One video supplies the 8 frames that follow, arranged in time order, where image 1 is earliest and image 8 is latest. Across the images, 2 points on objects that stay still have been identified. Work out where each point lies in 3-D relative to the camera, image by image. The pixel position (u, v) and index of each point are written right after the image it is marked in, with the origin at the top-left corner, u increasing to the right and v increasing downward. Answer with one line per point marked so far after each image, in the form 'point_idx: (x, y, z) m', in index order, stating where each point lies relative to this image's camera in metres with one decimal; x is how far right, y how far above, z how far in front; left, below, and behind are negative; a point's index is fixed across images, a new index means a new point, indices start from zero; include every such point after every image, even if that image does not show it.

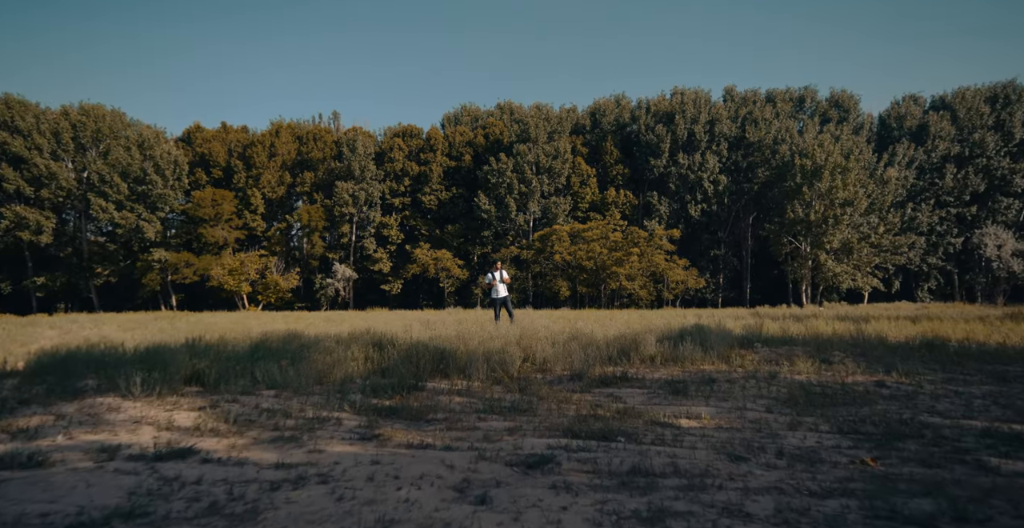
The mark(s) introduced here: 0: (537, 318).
0: (+0.6, -1.3, +13.8) m
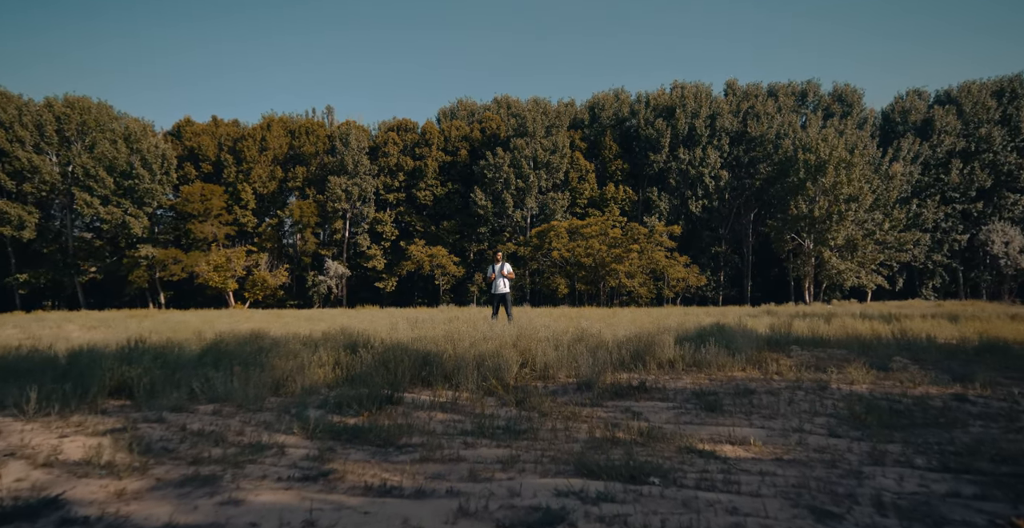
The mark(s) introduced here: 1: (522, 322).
0: (+0.5, -1.2, +12.7) m
1: (+0.2, -1.1, +11.7) m
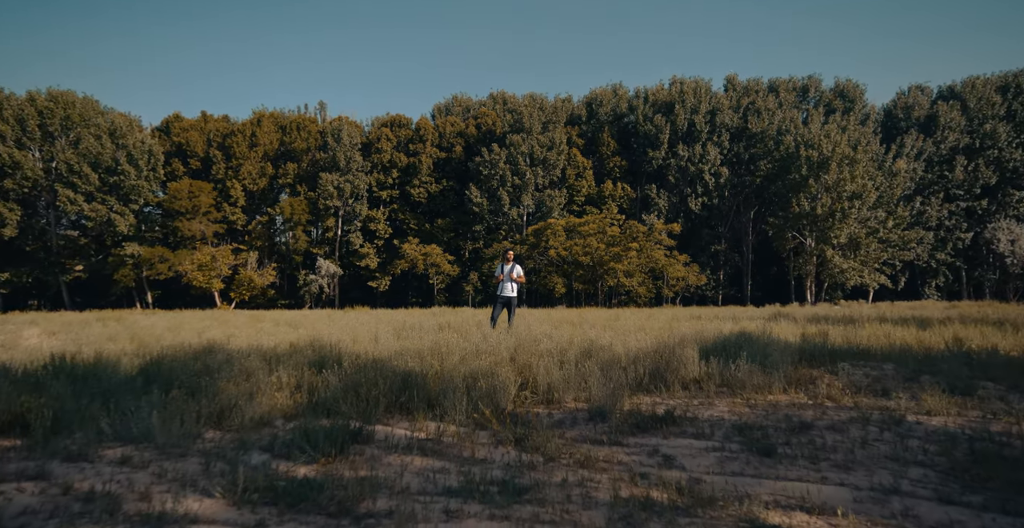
0: (+0.5, -1.2, +11.6) m
1: (+0.2, -1.1, +10.6) m
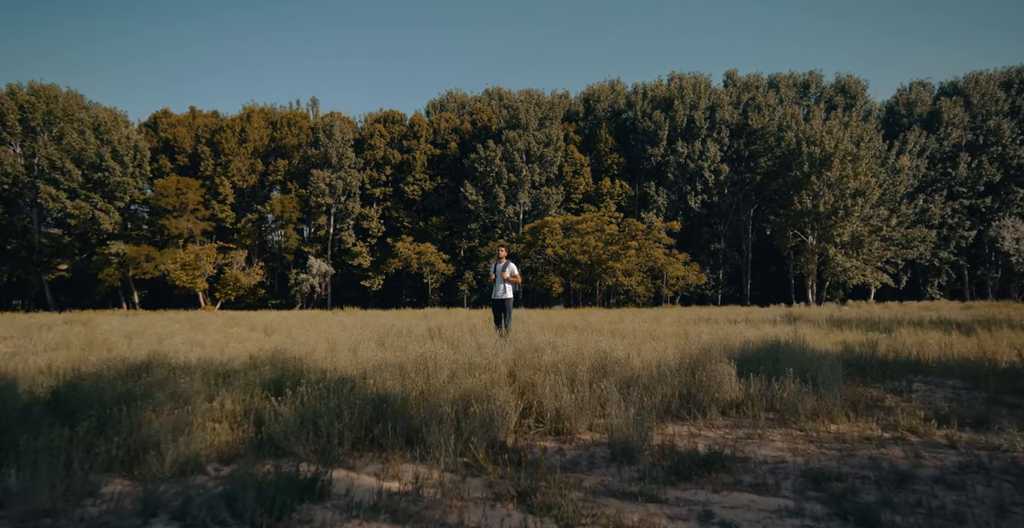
0: (+0.4, -1.1, +10.6) m
1: (+0.1, -1.1, +9.5) m
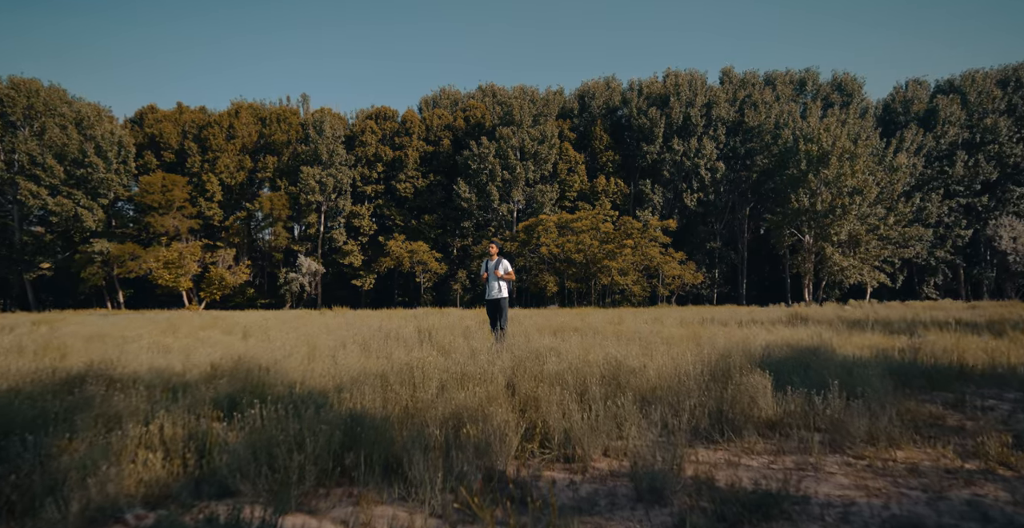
0: (+0.3, -1.1, +9.8) m
1: (+0.1, -1.1, +8.8) m
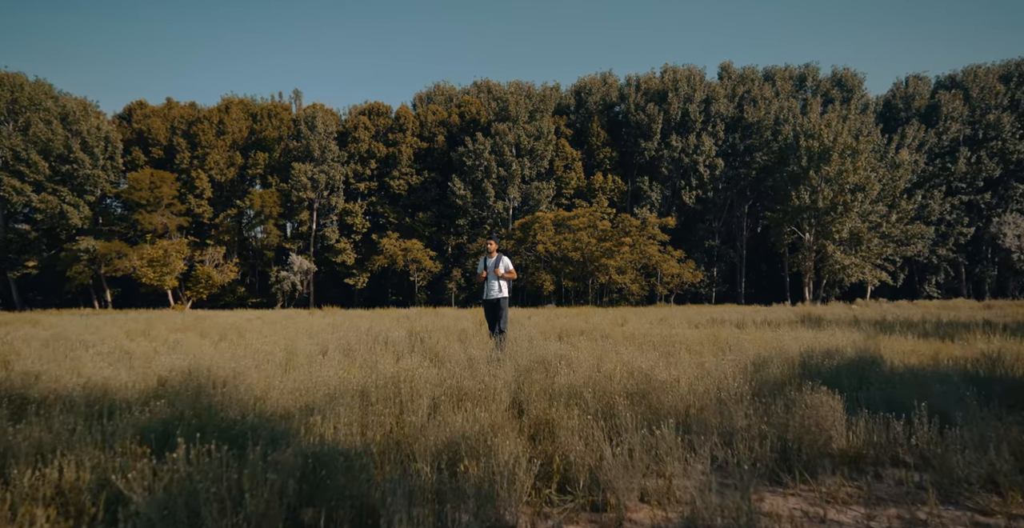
0: (+0.4, -1.0, +9.0) m
1: (+0.1, -1.0, +7.9) m
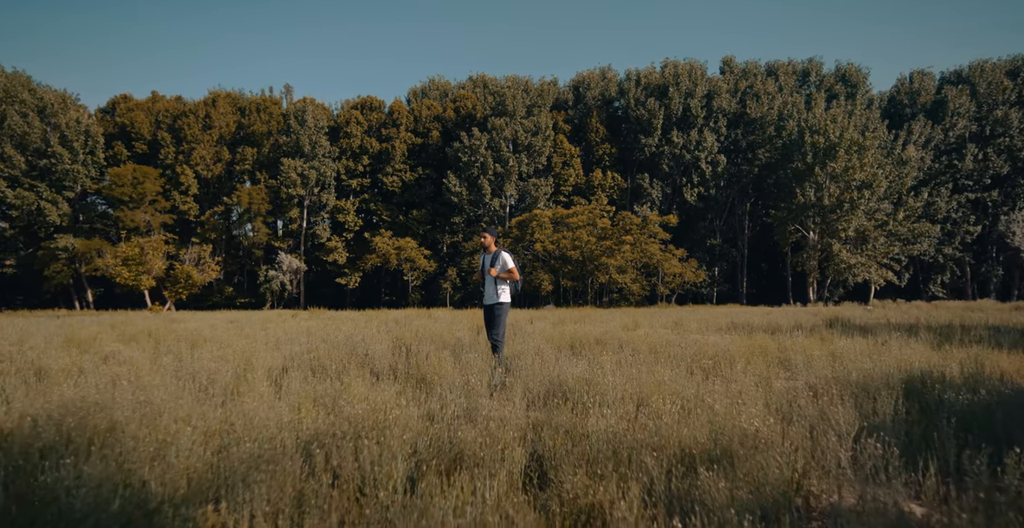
0: (+0.4, -1.0, +7.6) m
1: (+0.2, -1.0, +6.5) m
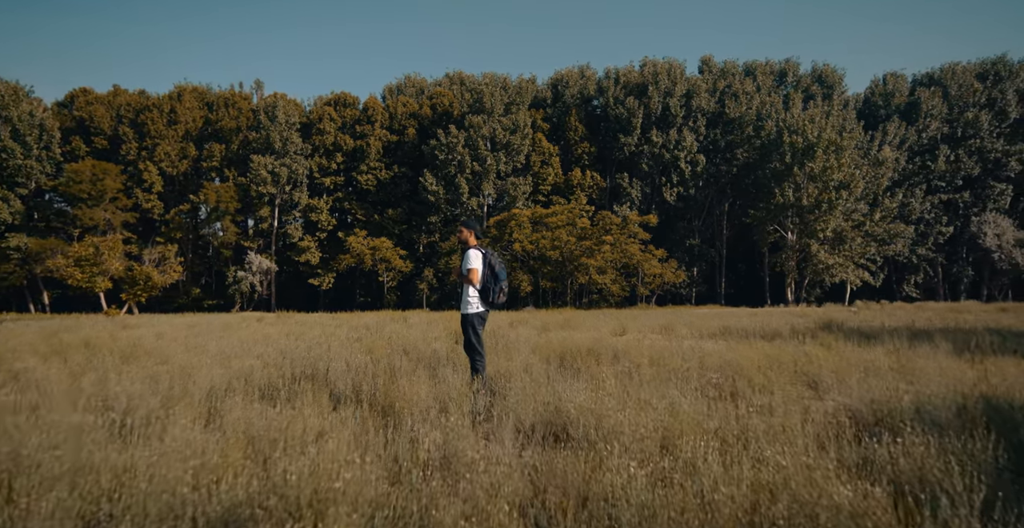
0: (+0.2, -1.0, +6.7) m
1: (0.0, -1.0, +5.7) m
